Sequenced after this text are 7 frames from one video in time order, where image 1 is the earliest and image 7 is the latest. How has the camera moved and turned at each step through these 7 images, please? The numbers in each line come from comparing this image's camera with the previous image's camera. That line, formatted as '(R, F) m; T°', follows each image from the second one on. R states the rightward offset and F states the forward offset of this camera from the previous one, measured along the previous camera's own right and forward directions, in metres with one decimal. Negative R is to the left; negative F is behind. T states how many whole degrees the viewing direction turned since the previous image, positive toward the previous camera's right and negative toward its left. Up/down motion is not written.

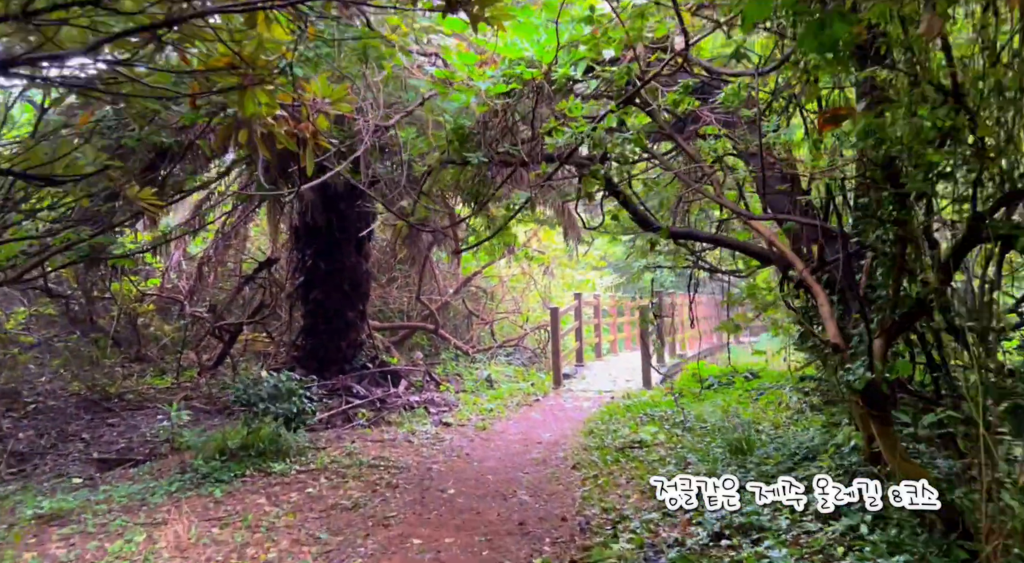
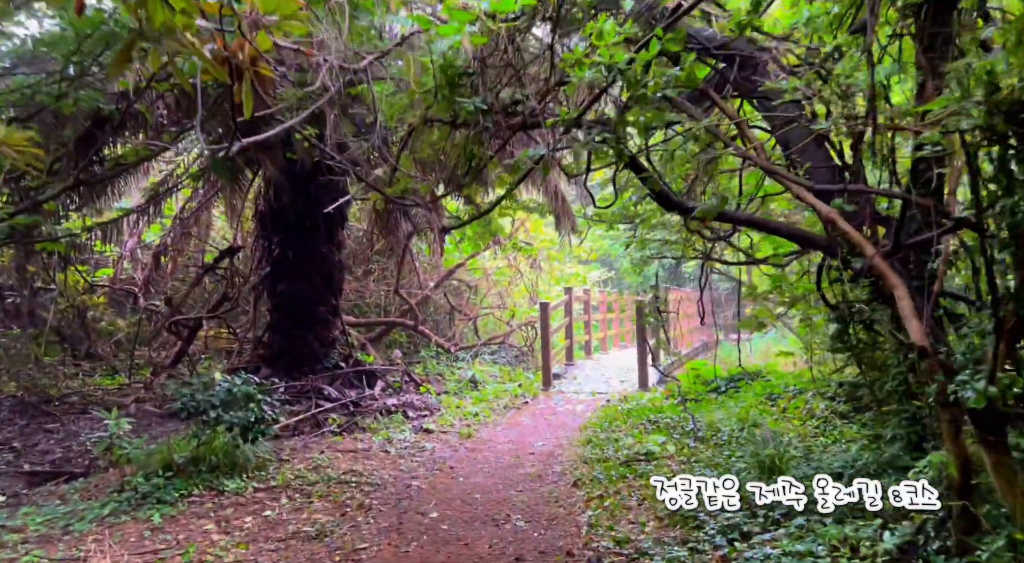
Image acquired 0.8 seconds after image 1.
(-0.1, +0.8) m; +1°
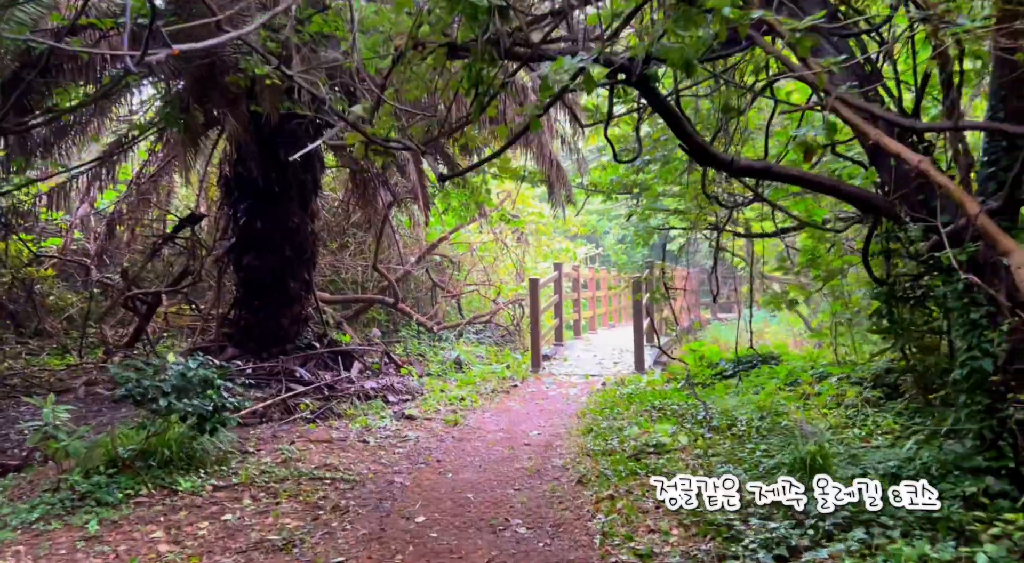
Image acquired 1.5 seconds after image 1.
(-0.1, +0.7) m; +2°
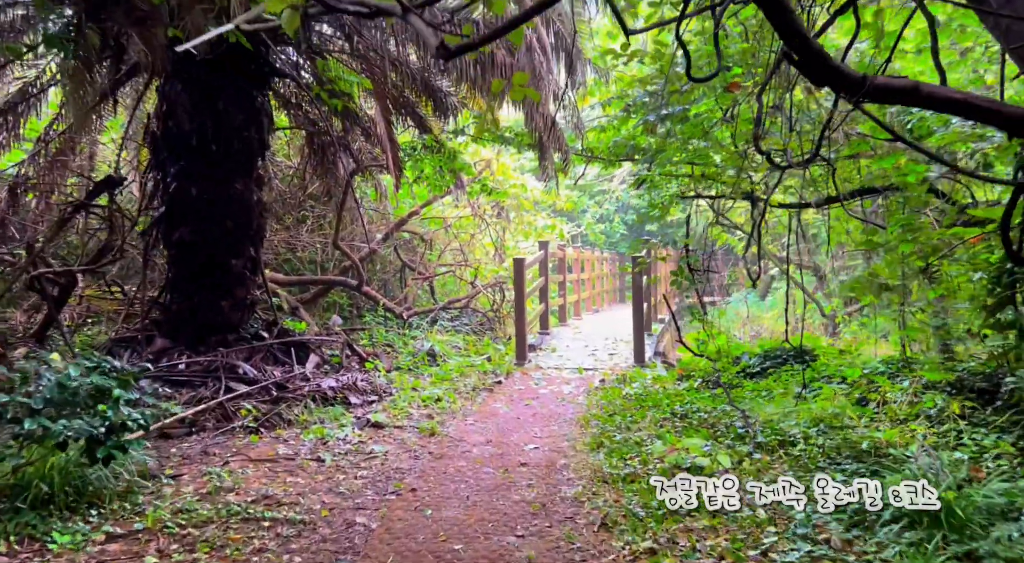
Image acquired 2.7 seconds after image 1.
(-0.2, +1.2) m; +2°
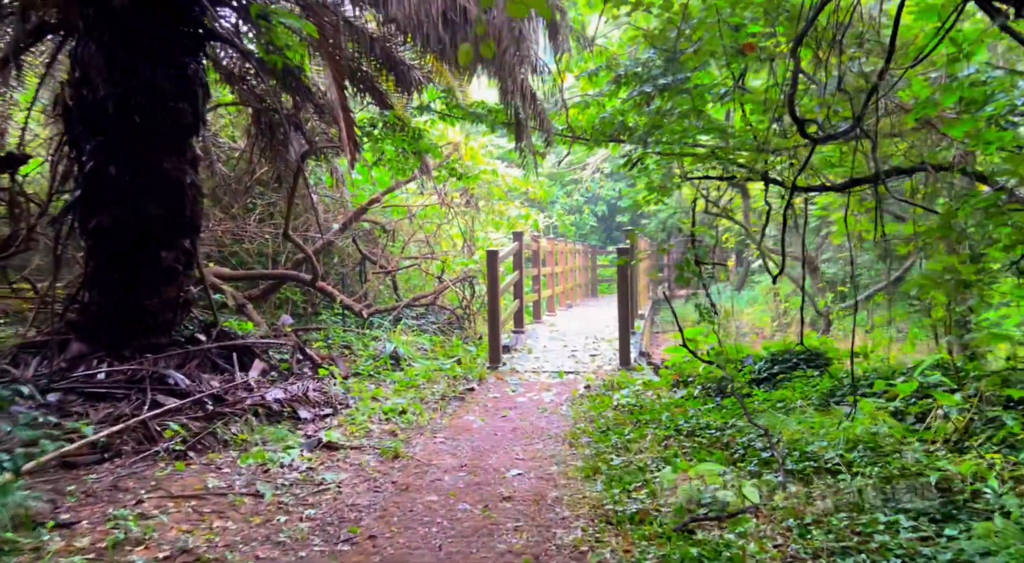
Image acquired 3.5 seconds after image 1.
(-0.1, +0.8) m; +3°
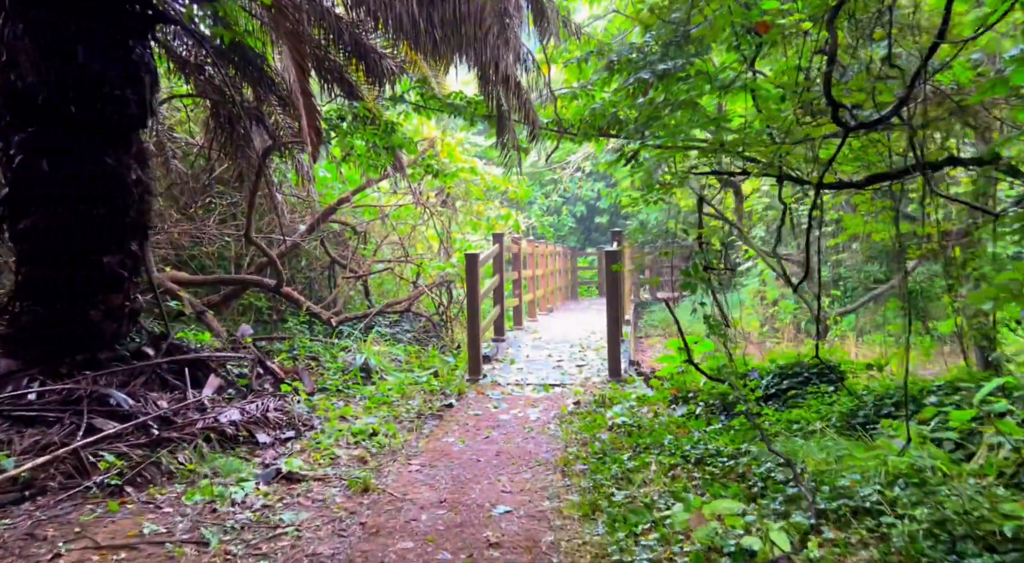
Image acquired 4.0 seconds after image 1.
(0.0, +0.5) m; +2°
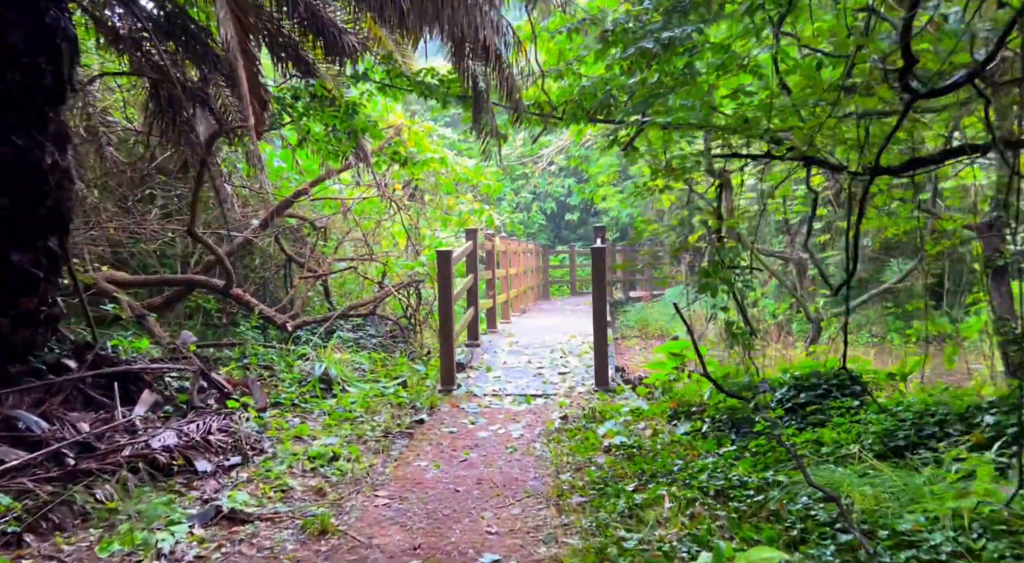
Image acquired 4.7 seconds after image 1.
(-0.1, +0.6) m; +3°
